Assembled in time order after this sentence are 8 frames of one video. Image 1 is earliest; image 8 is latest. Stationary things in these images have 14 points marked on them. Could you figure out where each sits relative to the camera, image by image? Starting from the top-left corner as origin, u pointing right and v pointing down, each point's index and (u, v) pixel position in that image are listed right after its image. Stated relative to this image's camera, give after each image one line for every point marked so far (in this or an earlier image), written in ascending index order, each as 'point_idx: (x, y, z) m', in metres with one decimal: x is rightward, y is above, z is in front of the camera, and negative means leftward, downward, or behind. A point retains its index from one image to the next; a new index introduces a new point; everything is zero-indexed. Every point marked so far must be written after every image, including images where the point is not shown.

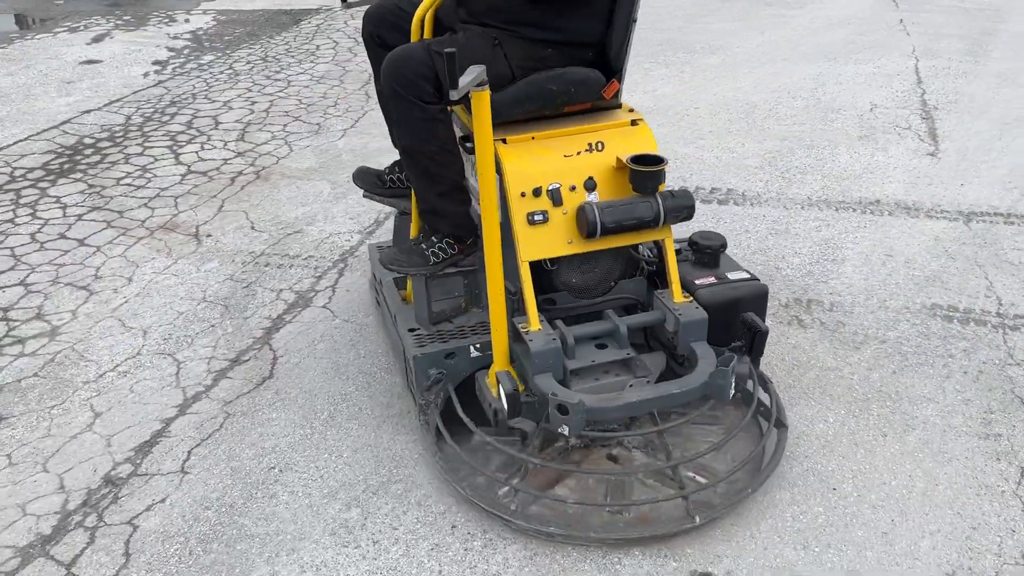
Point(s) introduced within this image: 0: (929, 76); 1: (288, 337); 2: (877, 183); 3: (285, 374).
0: (+3.6, +1.8, +7.4) m
1: (-1.0, -0.2, +3.8) m
2: (+2.2, +0.6, +5.2) m
3: (-0.9, -0.4, +3.5) m
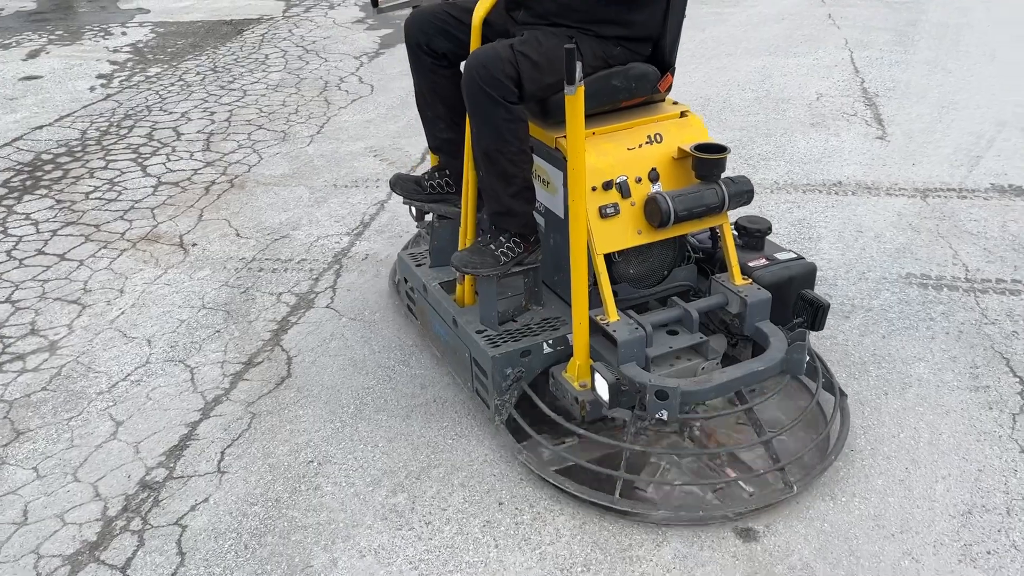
0: (+3.2, +2.0, +7.8) m
1: (-1.0, -0.2, +3.8) m
2: (+2.1, +0.8, +5.5) m
3: (-0.9, -0.4, +3.6) m
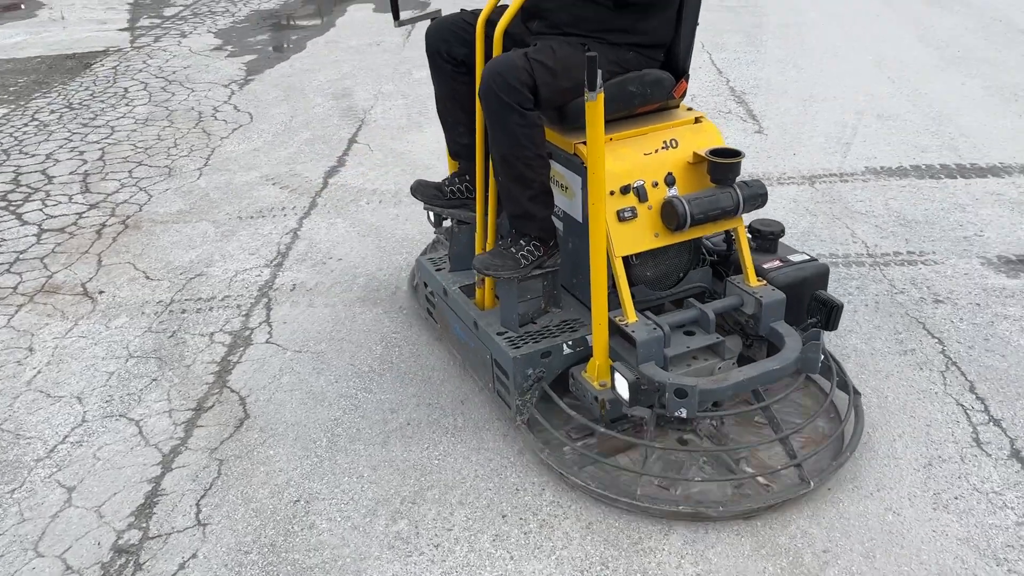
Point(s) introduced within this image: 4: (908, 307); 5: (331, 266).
0: (+2.1, +2.1, +8.3) m
1: (-1.1, -0.4, +3.7) m
2: (+1.5, +0.9, +5.9) m
3: (-1.0, -0.5, +3.4) m
4: (+1.8, -0.1, +4.0) m
5: (-1.0, +0.1, +4.6) m
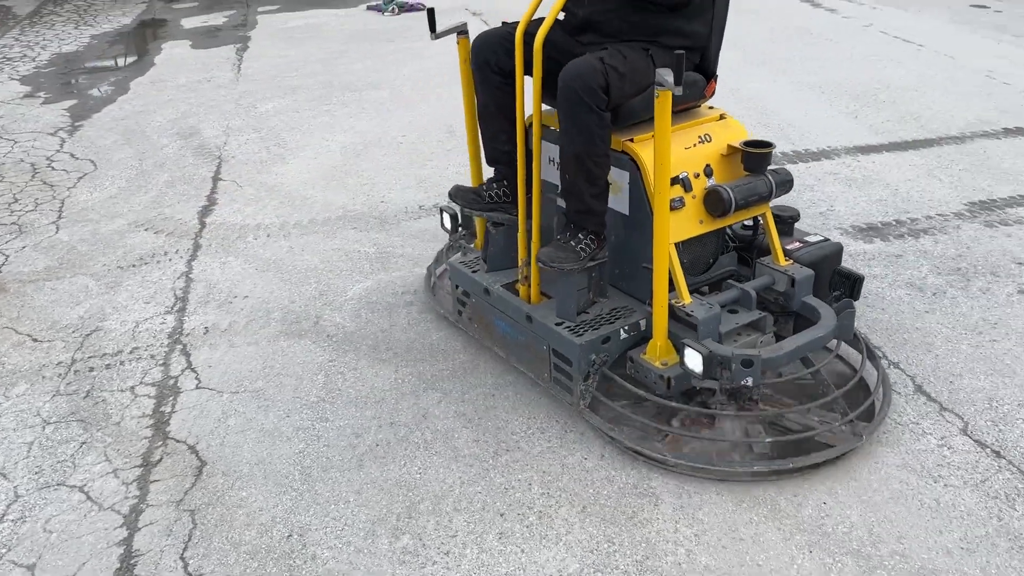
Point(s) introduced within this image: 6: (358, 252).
0: (+0.5, +2.1, +8.7) m
1: (-1.3, -0.6, +3.6) m
2: (+0.6, +0.9, +6.2) m
3: (-1.1, -0.6, +3.3) m
4: (+1.4, +0.1, +4.4) m
5: (-1.4, -0.1, +4.5) m
6: (-0.9, +0.2, +5.0) m
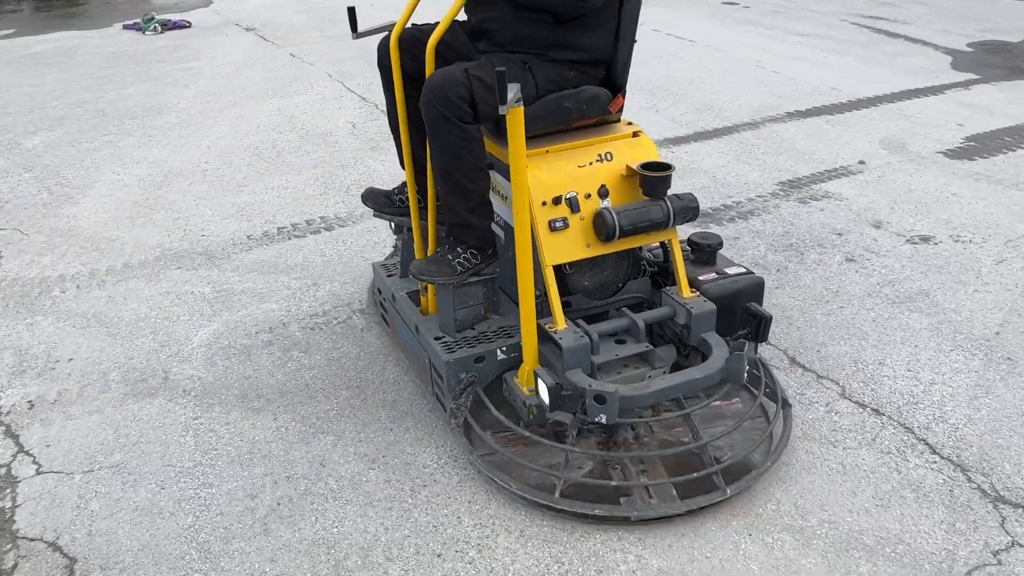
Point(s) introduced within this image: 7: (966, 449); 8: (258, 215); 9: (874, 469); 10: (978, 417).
0: (-1.4, +1.9, +8.5) m
1: (-1.7, -0.8, +3.0) m
2: (-0.6, +0.8, +6.1) m
3: (-1.4, -0.9, +2.9) m
4: (+0.7, +0.1, +4.6) m
5: (-2.0, -0.4, +3.9) m
6: (-1.7, 0.0, +4.6) m
7: (+1.6, -0.6, +3.1) m
8: (-1.6, +0.5, +5.6) m
9: (+1.3, -0.6, +3.1) m
10: (+1.8, -0.5, +3.3) m
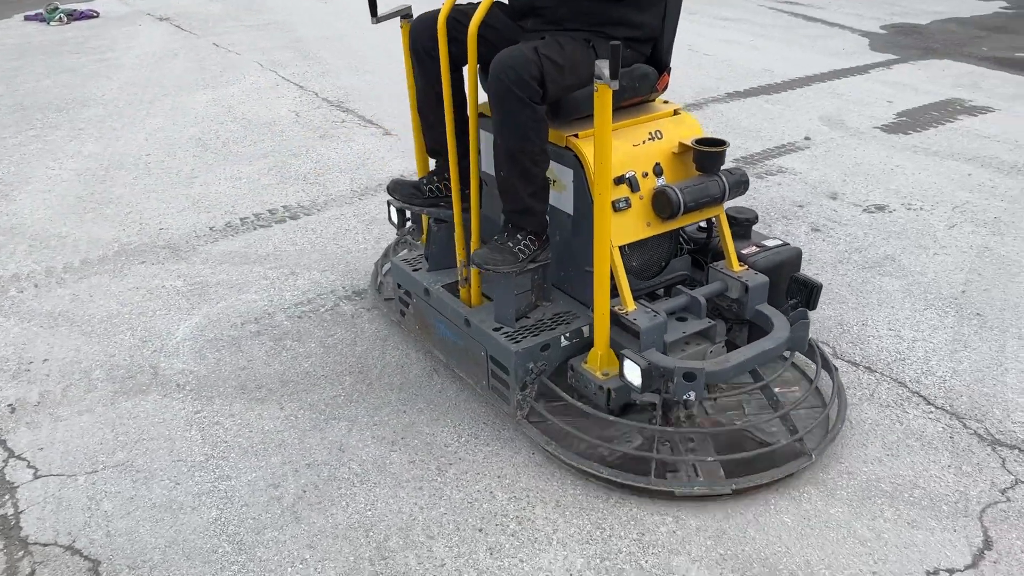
0: (-2.0, +2.0, +8.3) m
1: (-1.6, -0.8, +2.9) m
2: (-0.9, +0.9, +6.0) m
3: (-1.3, -0.8, +2.7) m
4: (+0.6, +0.2, +4.7) m
5: (-2.0, -0.4, +3.7) m
6: (-1.8, 0.0, +4.4) m
7: (+1.7, -0.4, +3.3) m
8: (-1.9, +0.5, +5.4) m
9: (+1.4, -0.5, +3.2) m
10: (+1.8, -0.3, +3.5) m
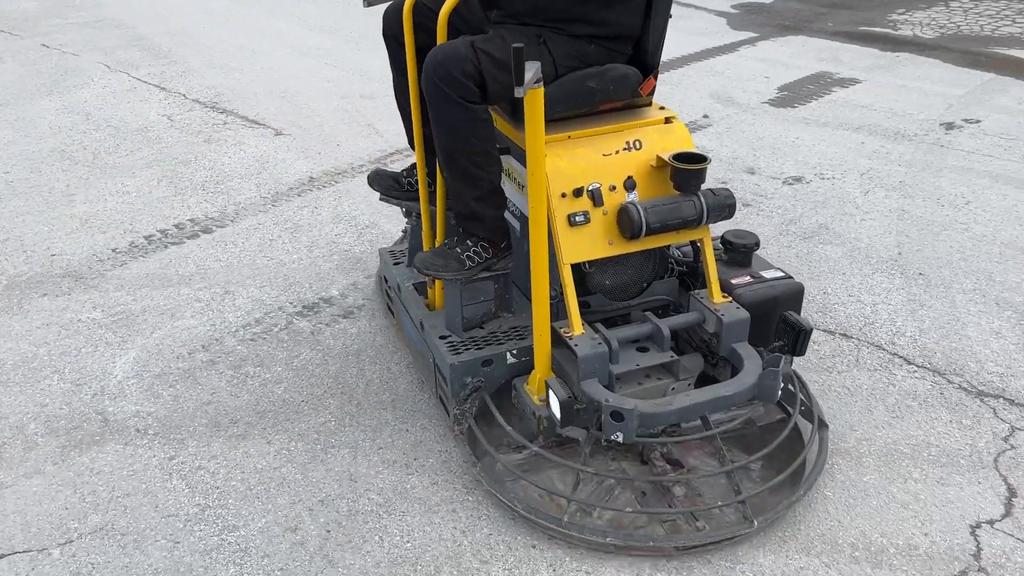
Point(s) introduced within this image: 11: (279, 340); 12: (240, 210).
0: (-3.1, +1.8, +7.7) m
1: (-1.4, -0.9, +2.5) m
2: (-1.5, +0.8, +5.6) m
3: (-1.1, -0.9, +2.4) m
4: (+0.3, +0.3, +4.6) m
5: (-2.1, -0.5, +3.2) m
6: (-1.9, -0.1, +3.9) m
7: (+1.7, -0.3, +3.5) m
8: (-2.3, +0.4, +4.9) m
9: (+1.4, -0.4, +3.3) m
10: (+1.8, -0.2, +3.7) m
11: (-1.0, -0.2, +3.7) m
12: (-1.6, +0.4, +5.0) m
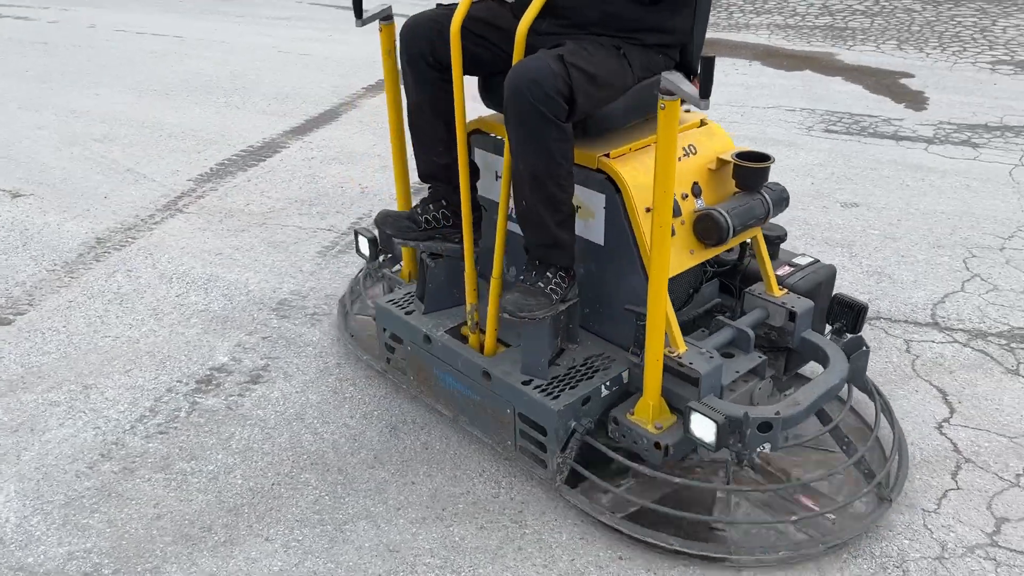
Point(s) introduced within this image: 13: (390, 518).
0: (-4.9, +0.9, +6.0) m
1: (-0.9, -1.2, +1.9) m
2: (-2.5, +0.3, +4.7) m
3: (-0.6, -1.2, +1.9) m
4: (-0.4, +0.2, +4.5) m
5: (-1.9, -1.0, +2.3) m
6: (-2.1, -0.6, +3.0) m
7: (+1.4, 0.0, +4.0) m
8: (-2.9, -0.2, +3.8) m
9: (+1.2, -0.2, +3.7) m
10: (+1.3, +0.1, +4.2) m
11: (-1.2, -0.5, +3.2) m
12: (-2.3, 0.0, +4.1) m
13: (-0.4, -0.7, +2.7) m
